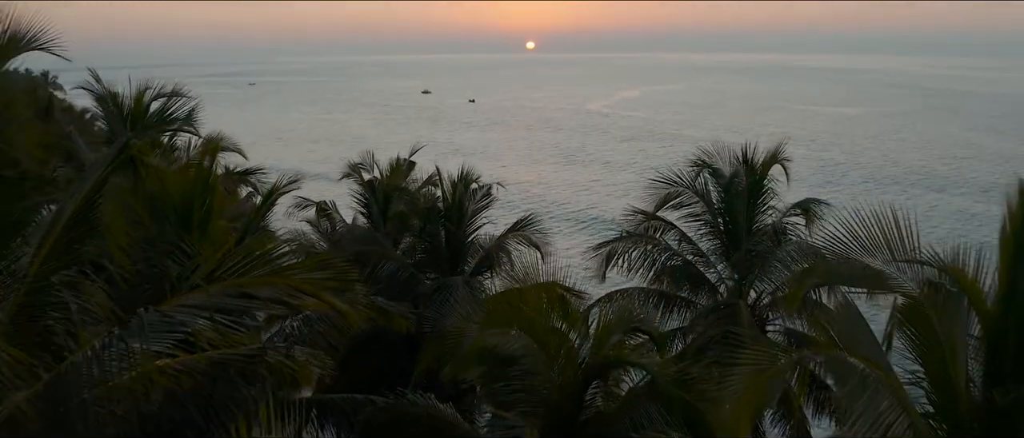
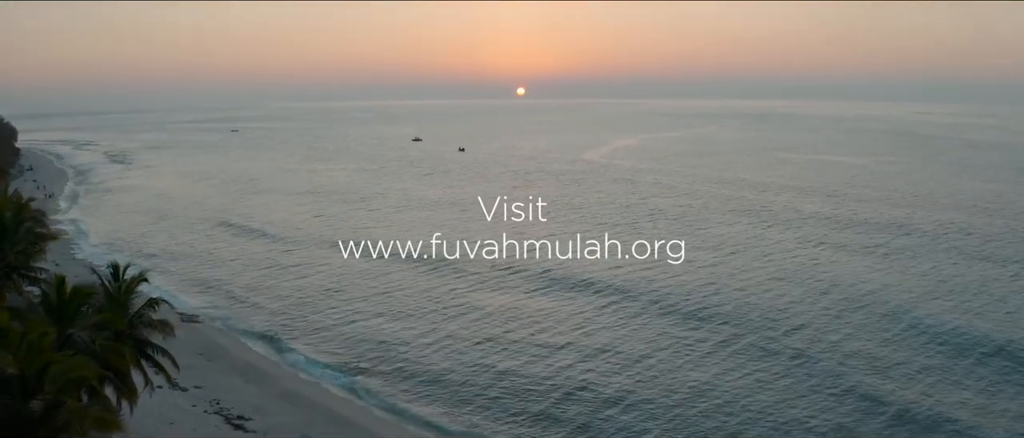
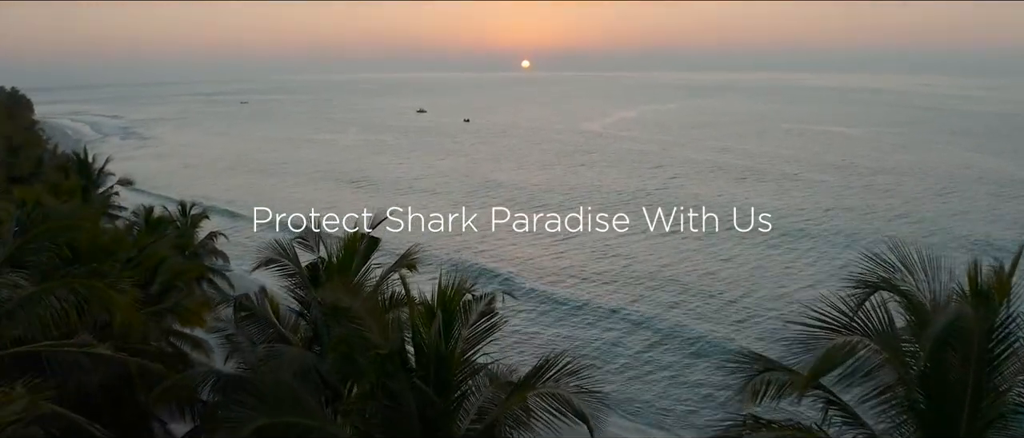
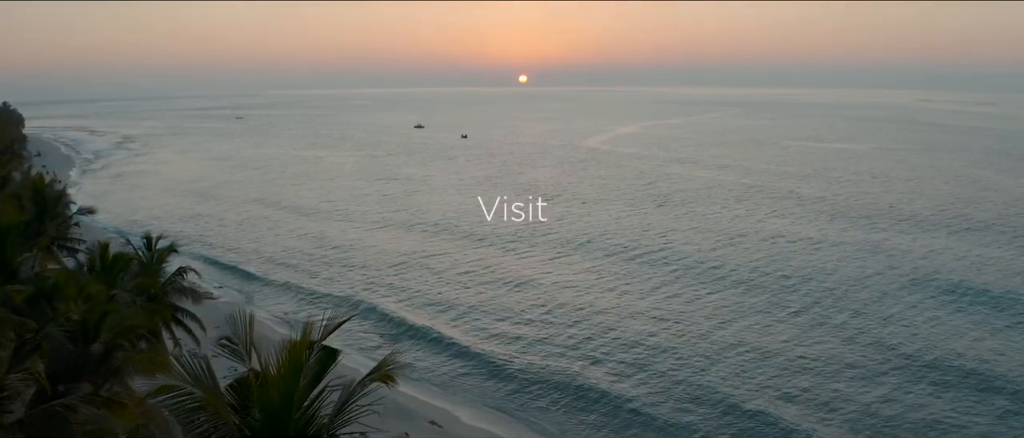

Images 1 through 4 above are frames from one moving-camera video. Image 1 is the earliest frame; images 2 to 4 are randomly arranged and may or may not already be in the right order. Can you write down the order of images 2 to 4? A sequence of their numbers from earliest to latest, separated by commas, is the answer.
3, 4, 2
